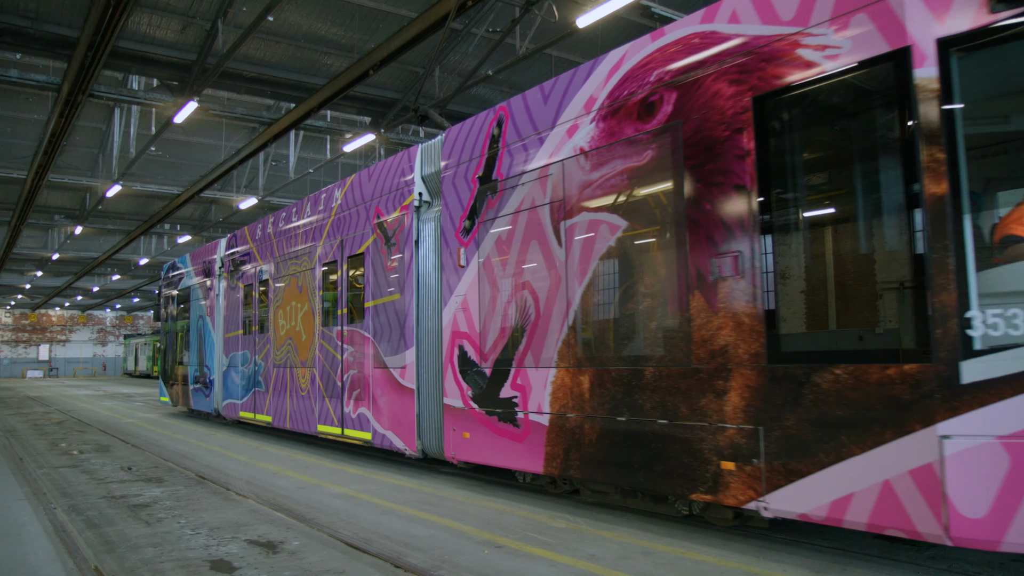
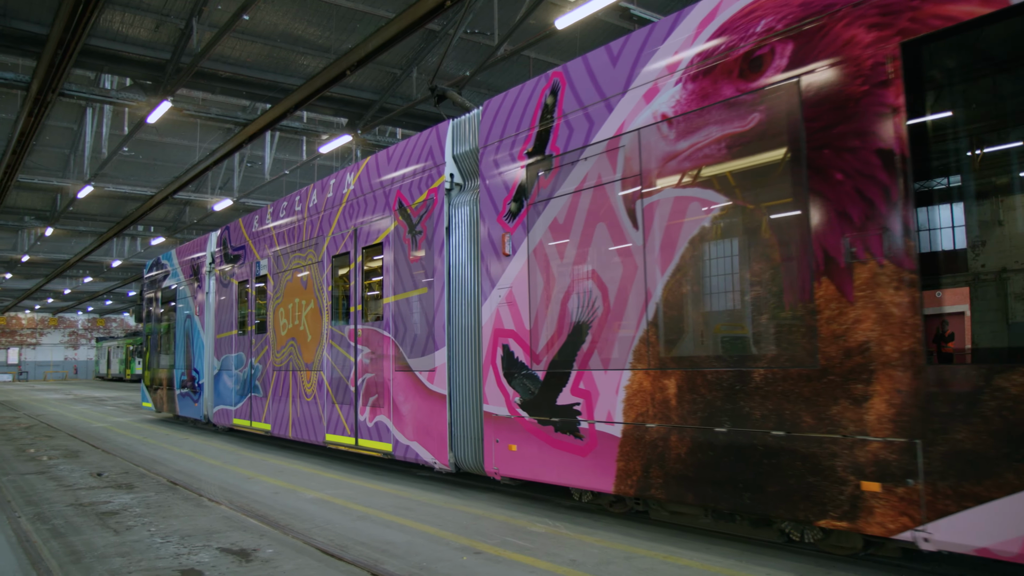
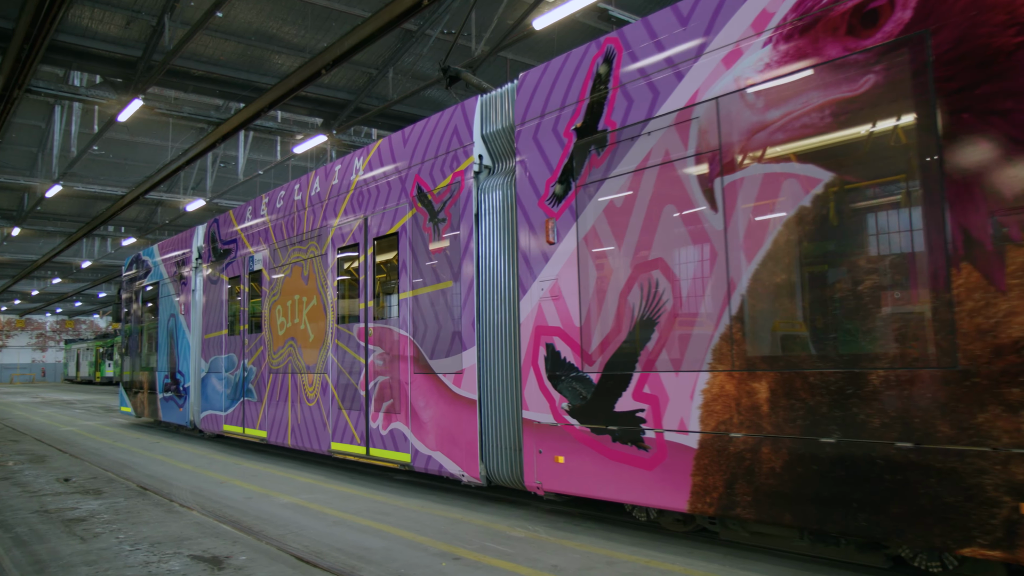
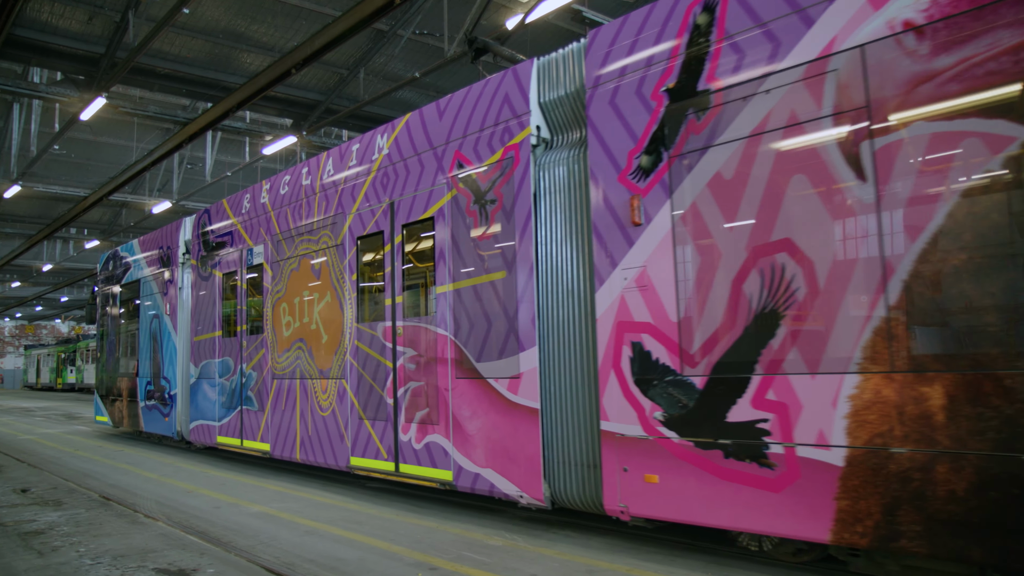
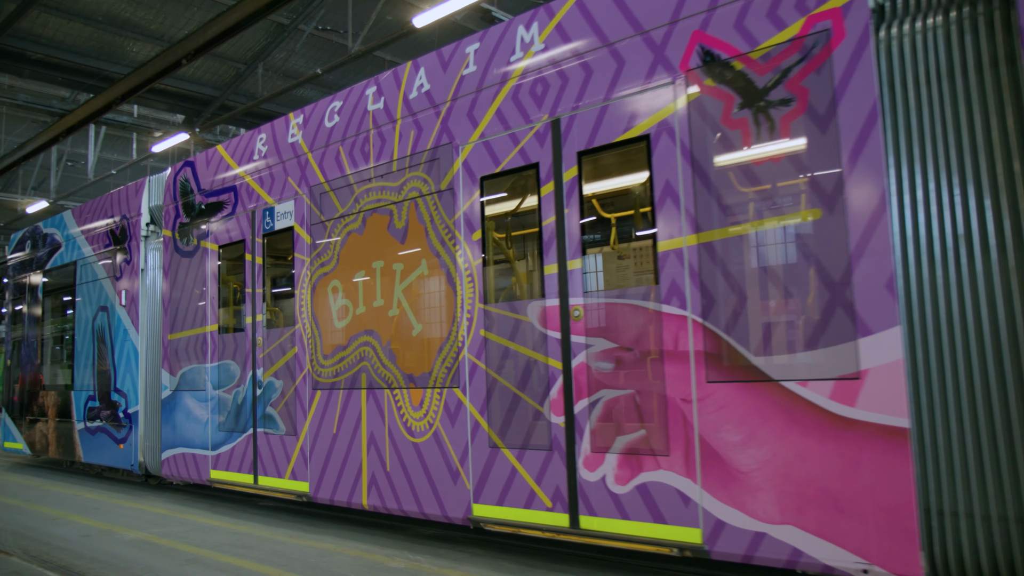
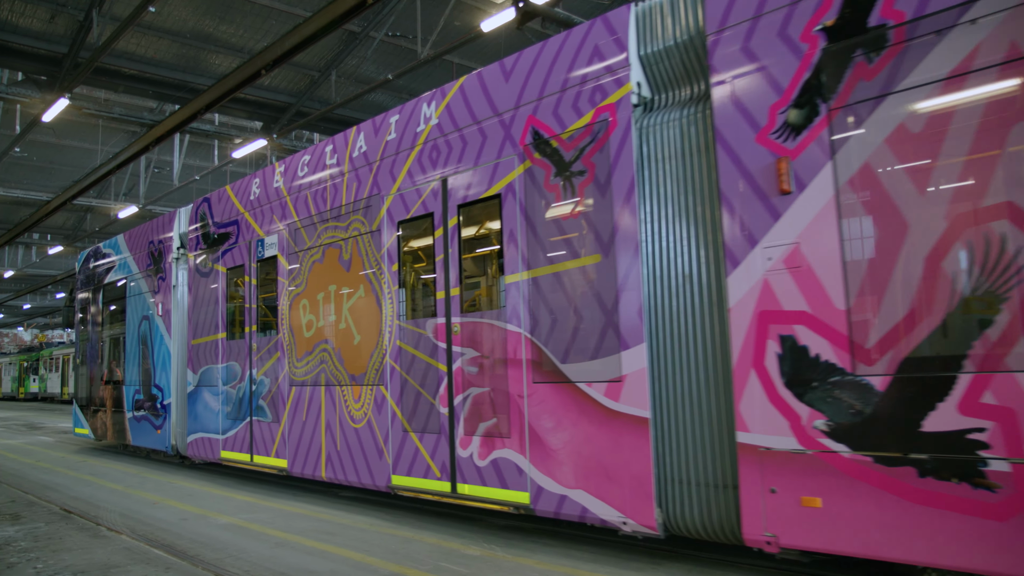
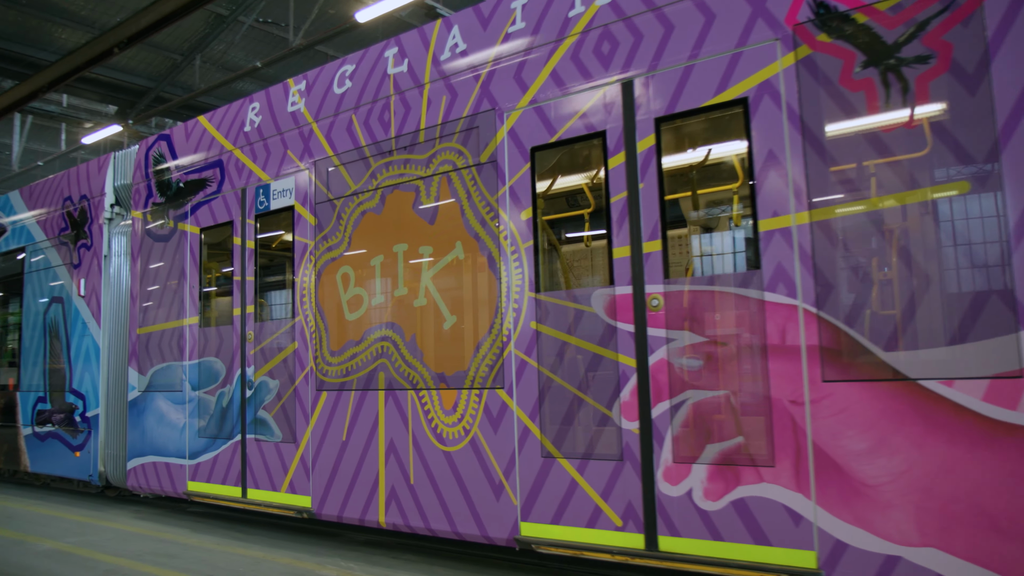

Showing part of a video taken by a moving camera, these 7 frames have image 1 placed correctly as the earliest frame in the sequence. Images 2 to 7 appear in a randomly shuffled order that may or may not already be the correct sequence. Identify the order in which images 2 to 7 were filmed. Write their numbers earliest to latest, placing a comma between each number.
2, 3, 4, 6, 5, 7
